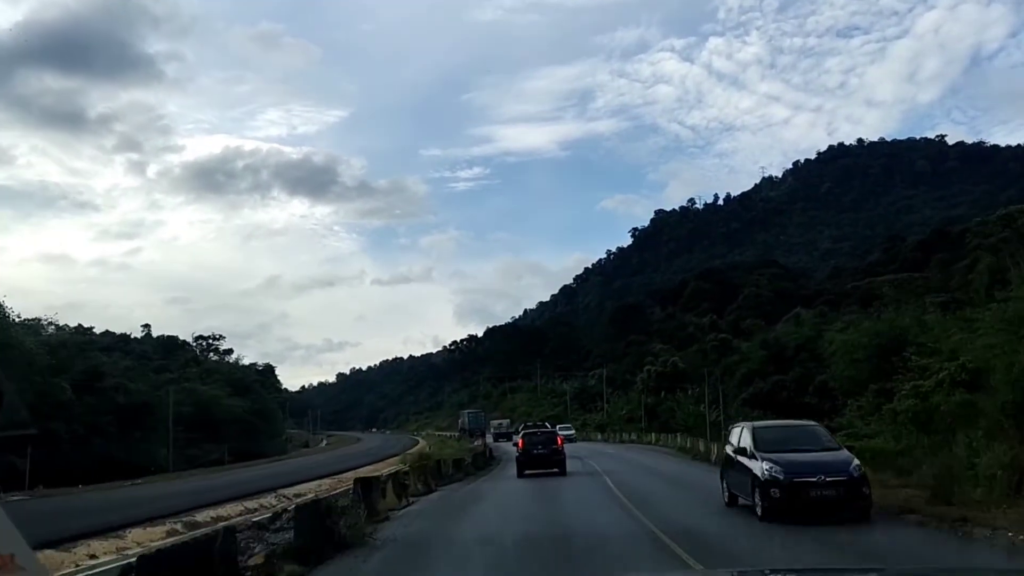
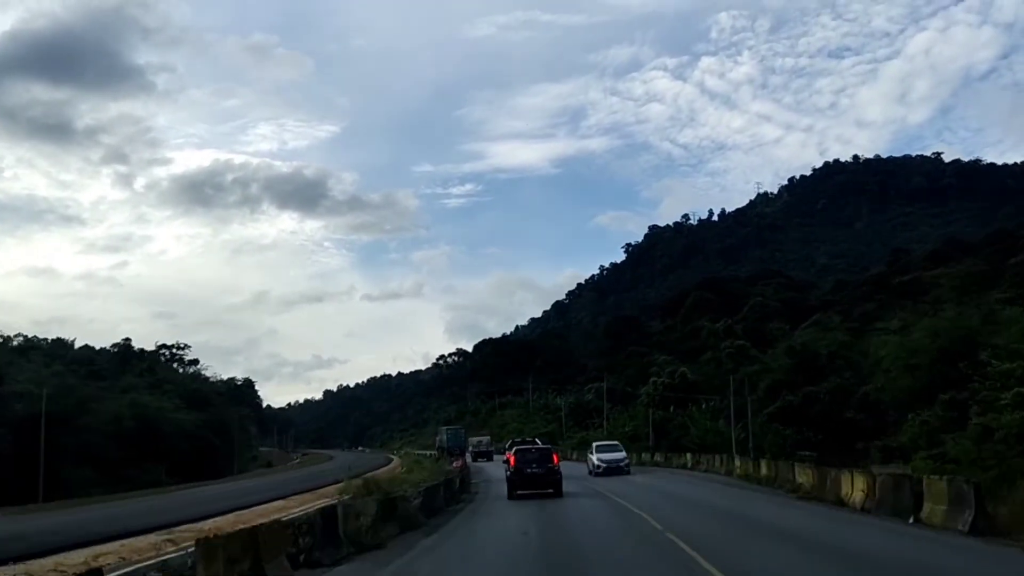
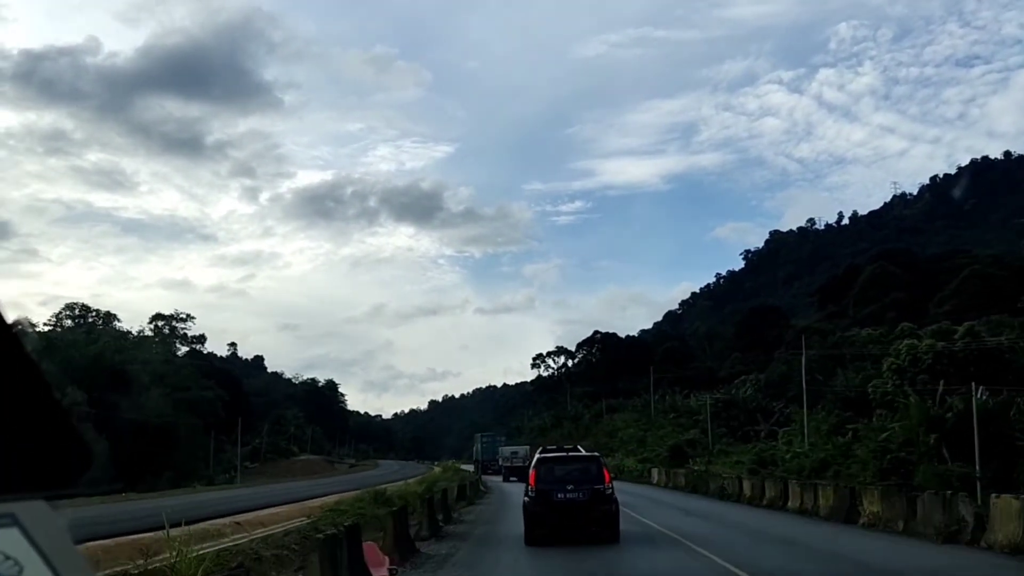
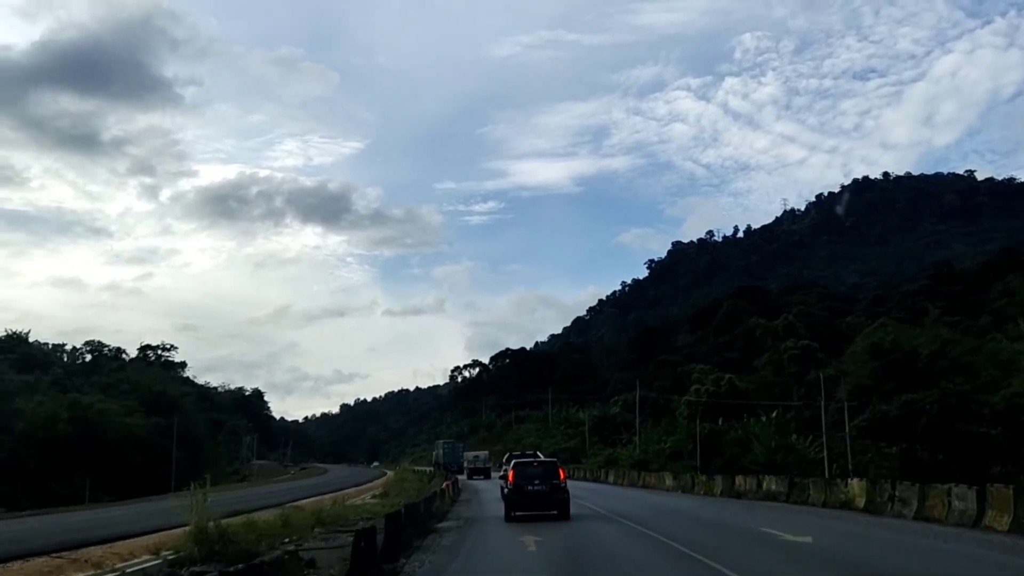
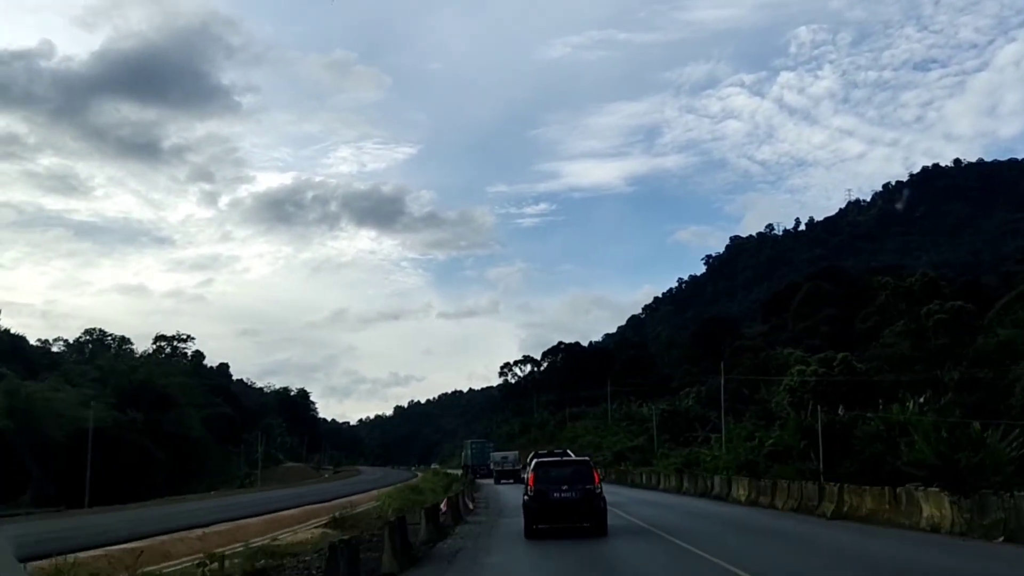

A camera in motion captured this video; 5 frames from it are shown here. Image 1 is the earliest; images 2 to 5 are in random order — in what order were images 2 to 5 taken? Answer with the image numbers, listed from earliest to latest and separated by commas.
2, 4, 5, 3
